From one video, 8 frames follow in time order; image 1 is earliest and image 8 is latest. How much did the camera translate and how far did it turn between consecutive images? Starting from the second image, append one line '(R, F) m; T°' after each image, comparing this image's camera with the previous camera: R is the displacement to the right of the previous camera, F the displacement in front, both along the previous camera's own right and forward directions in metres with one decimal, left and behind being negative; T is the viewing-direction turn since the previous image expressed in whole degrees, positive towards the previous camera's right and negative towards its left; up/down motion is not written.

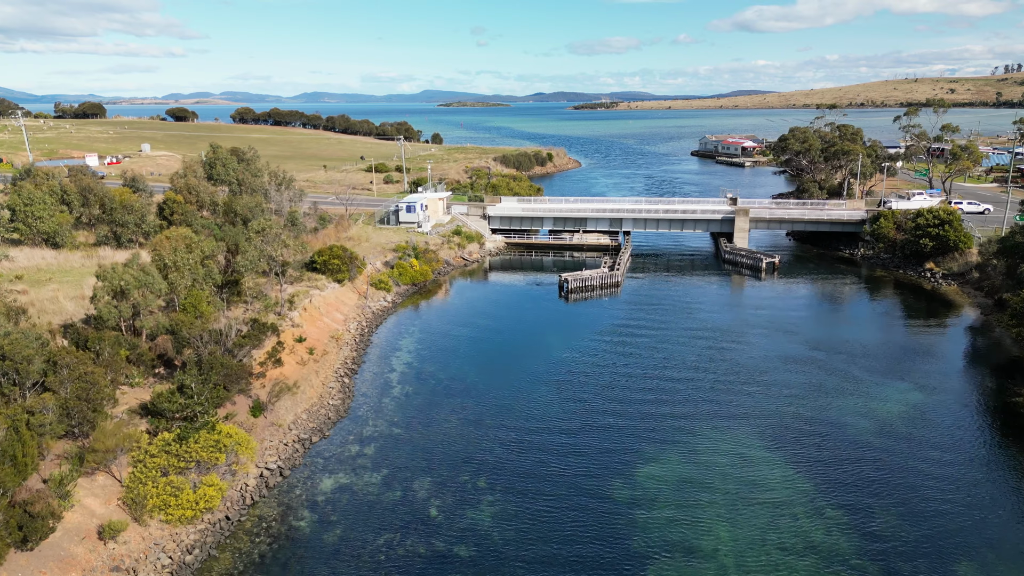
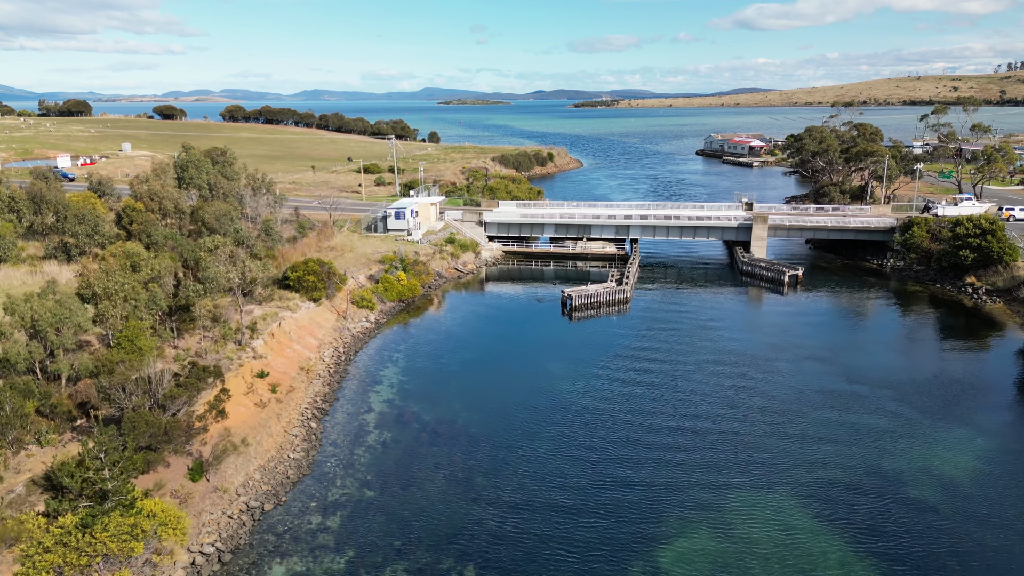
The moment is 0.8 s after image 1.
(+0.1, +4.8) m; 0°
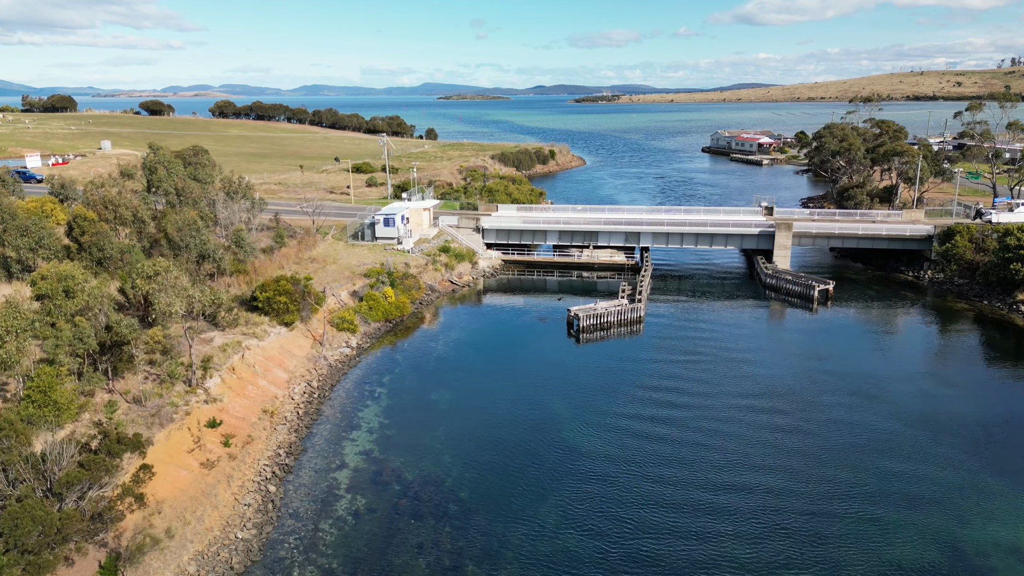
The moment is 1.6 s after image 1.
(0.0, +4.8) m; 0°
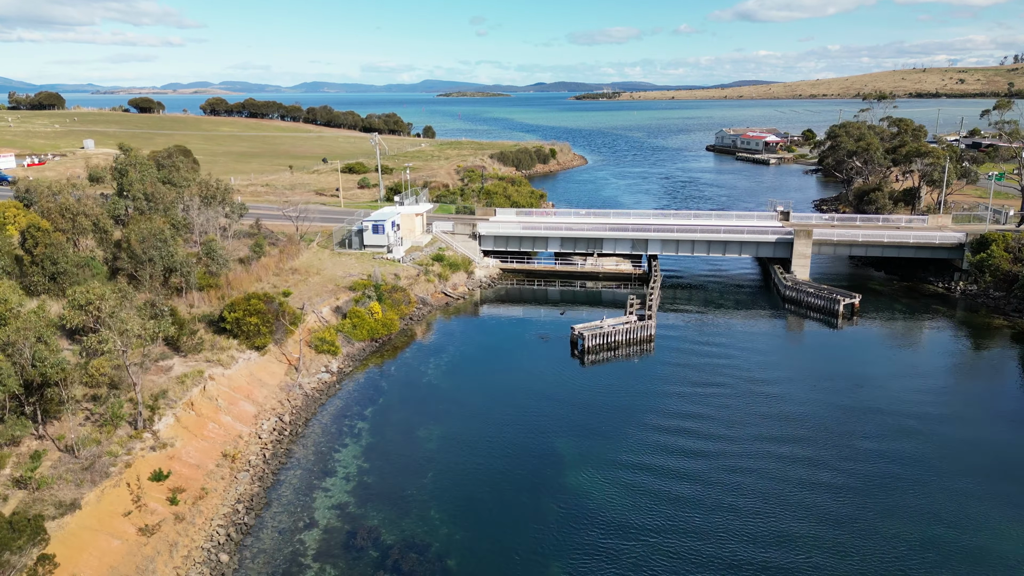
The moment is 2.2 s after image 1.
(+0.1, +3.6) m; 0°
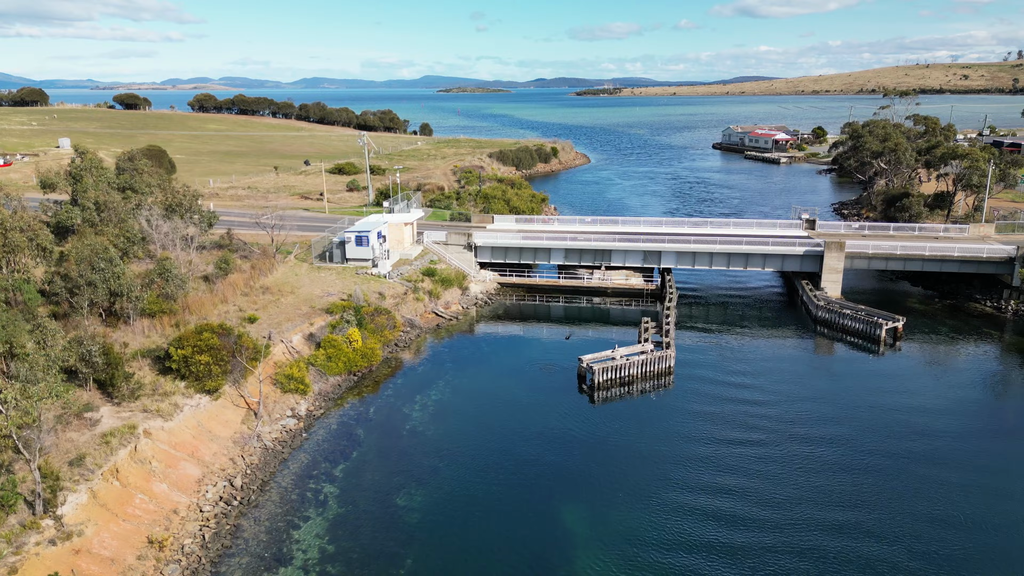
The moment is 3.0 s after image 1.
(+0.1, +4.7) m; 0°
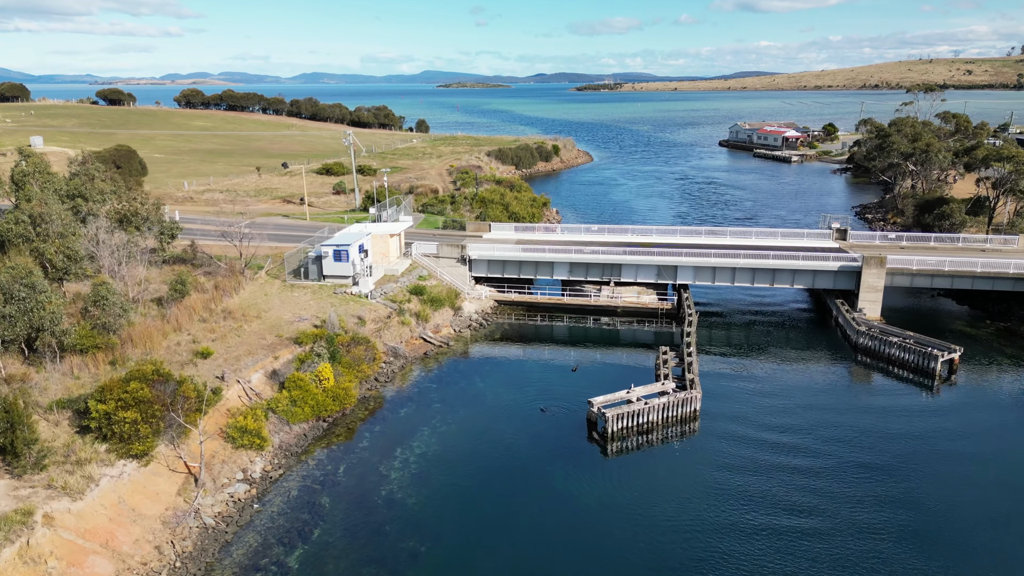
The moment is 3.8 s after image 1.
(+0.1, +4.8) m; 0°
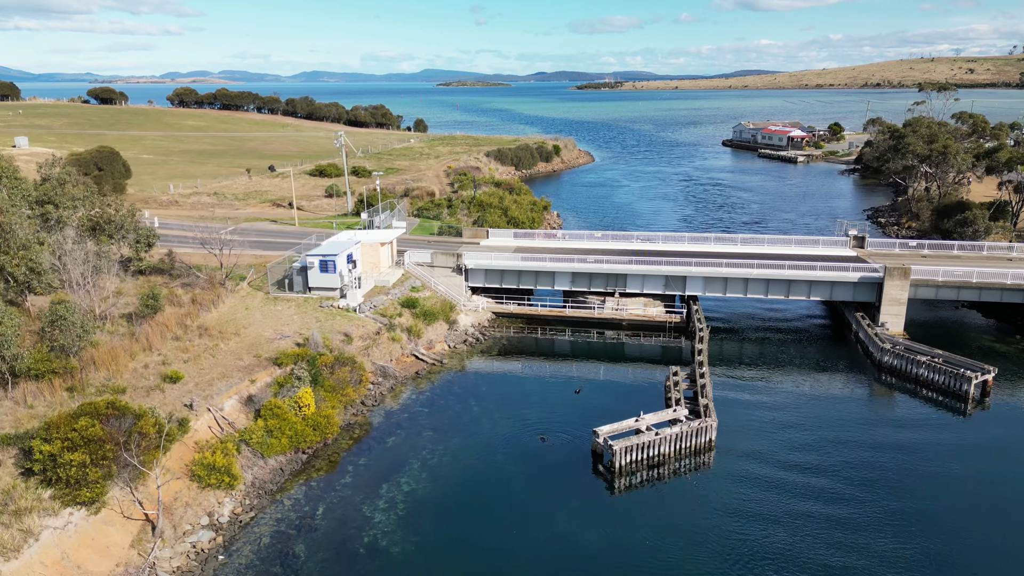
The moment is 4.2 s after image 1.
(+0.1, +2.4) m; 0°
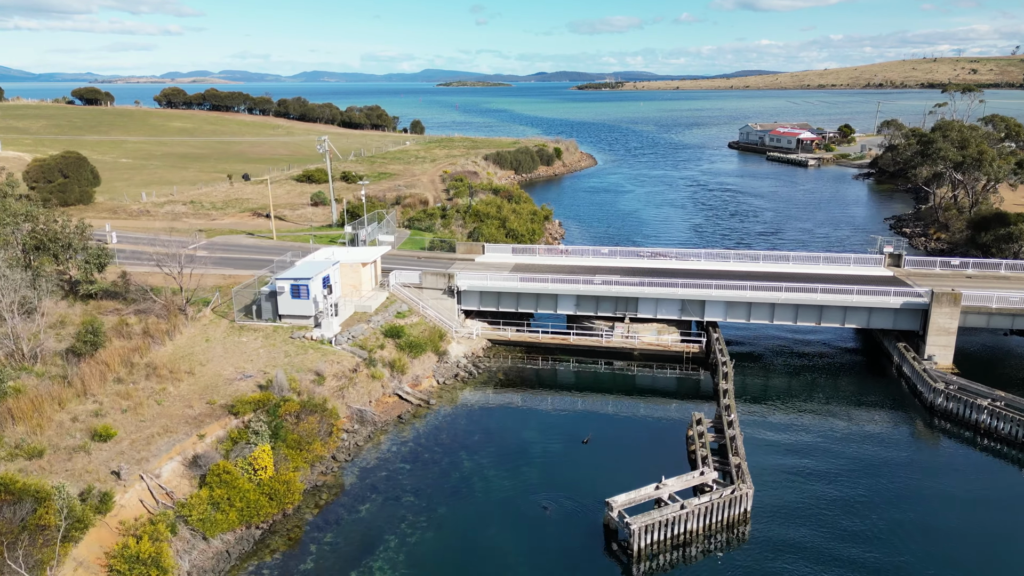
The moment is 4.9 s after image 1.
(+0.1, +4.1) m; 0°
